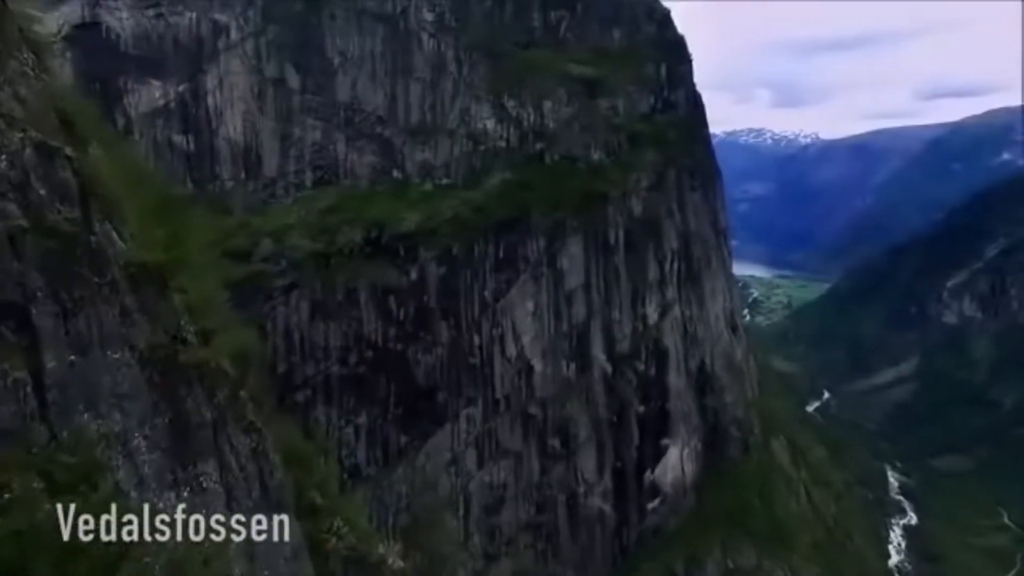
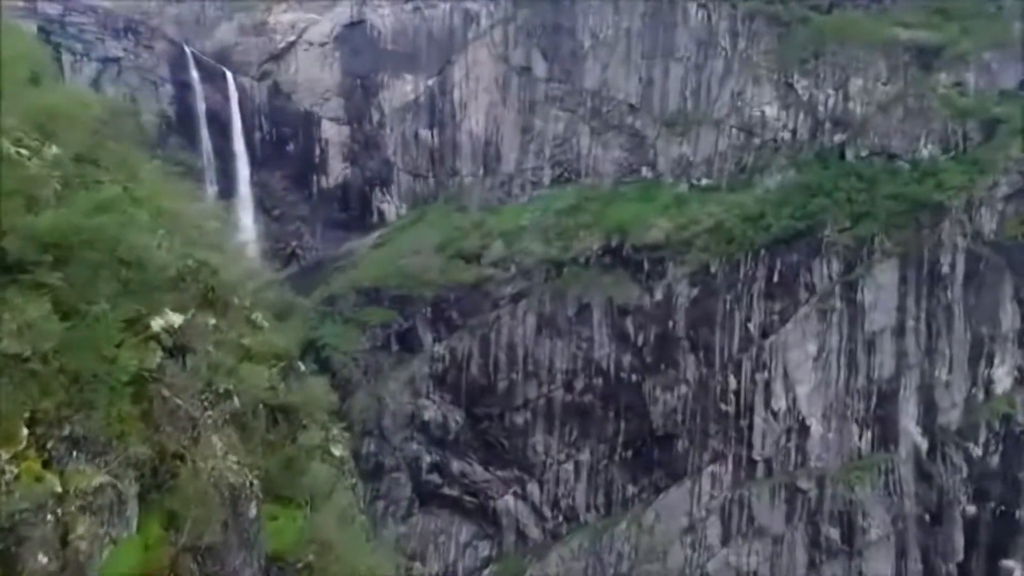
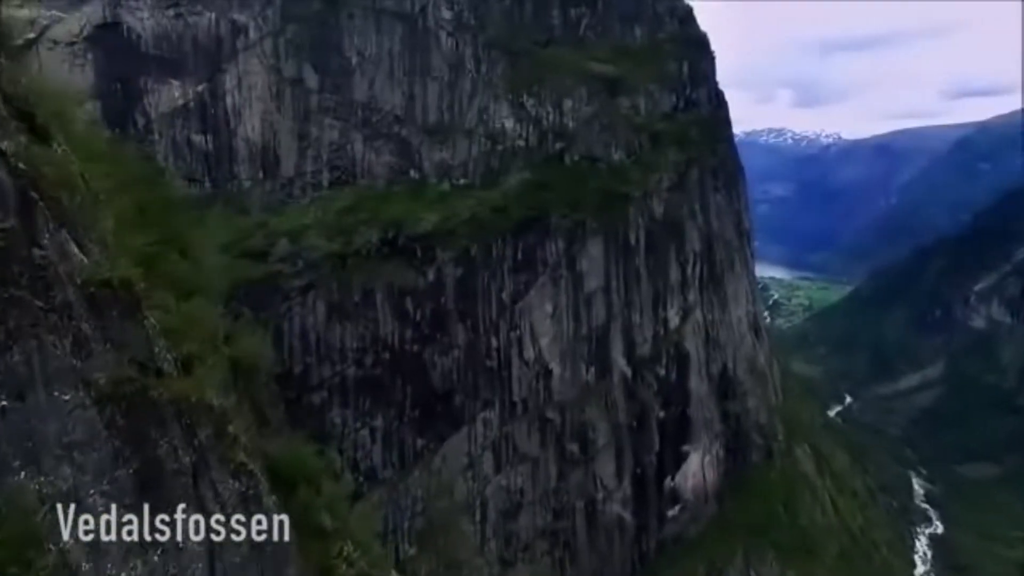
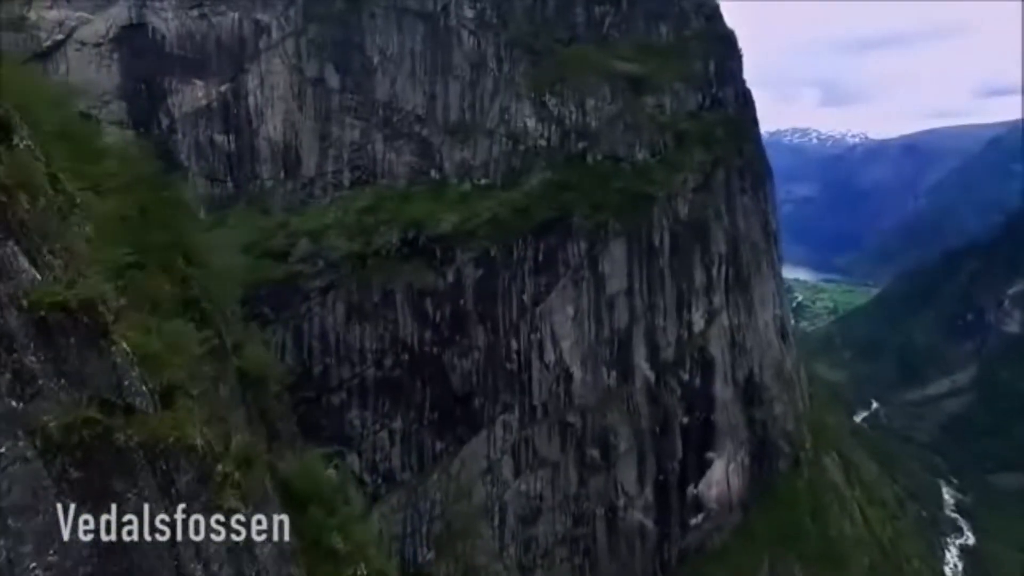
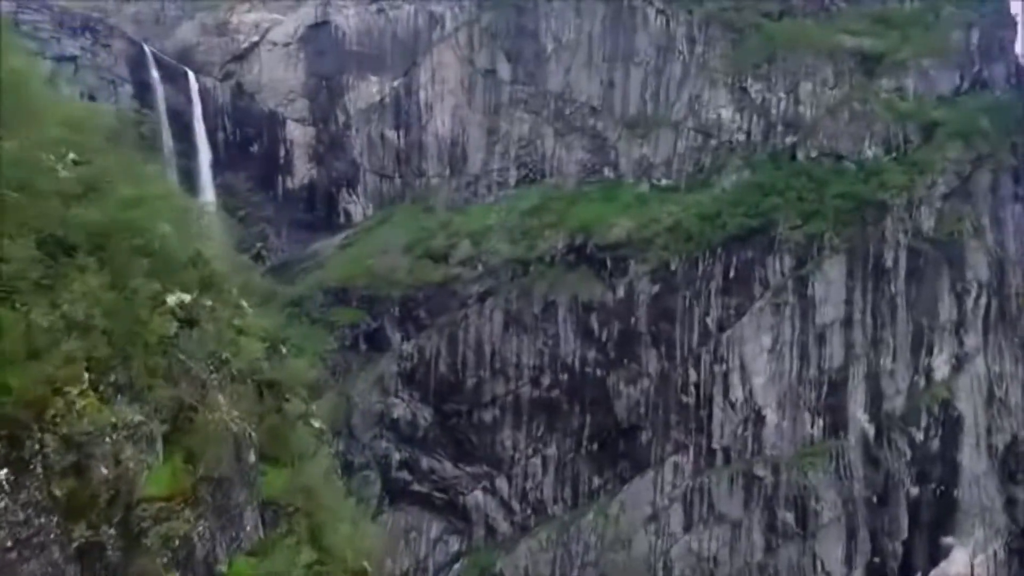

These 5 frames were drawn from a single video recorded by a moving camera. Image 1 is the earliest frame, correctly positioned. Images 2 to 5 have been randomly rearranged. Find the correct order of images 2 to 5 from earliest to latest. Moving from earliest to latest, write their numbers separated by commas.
3, 4, 5, 2
